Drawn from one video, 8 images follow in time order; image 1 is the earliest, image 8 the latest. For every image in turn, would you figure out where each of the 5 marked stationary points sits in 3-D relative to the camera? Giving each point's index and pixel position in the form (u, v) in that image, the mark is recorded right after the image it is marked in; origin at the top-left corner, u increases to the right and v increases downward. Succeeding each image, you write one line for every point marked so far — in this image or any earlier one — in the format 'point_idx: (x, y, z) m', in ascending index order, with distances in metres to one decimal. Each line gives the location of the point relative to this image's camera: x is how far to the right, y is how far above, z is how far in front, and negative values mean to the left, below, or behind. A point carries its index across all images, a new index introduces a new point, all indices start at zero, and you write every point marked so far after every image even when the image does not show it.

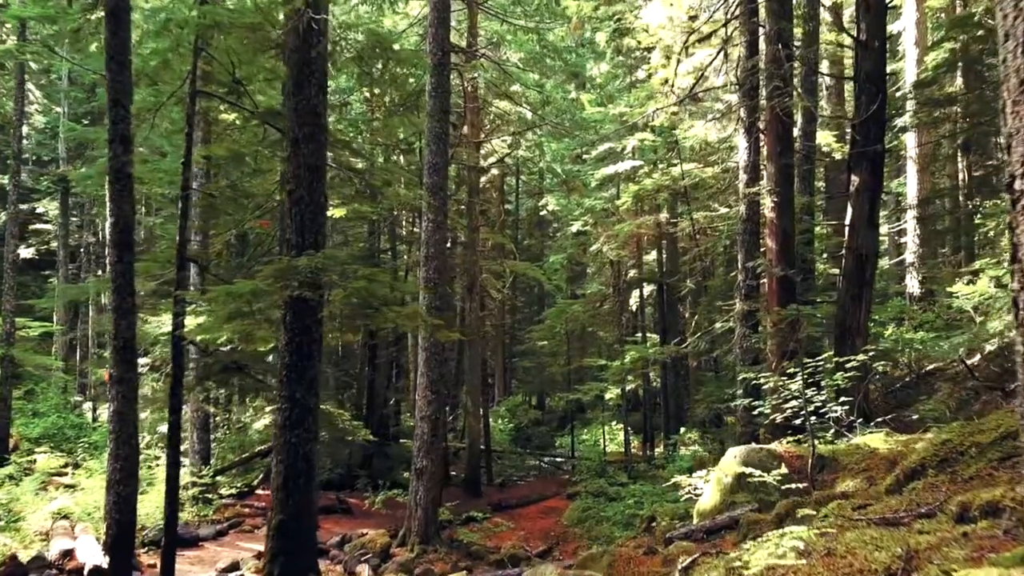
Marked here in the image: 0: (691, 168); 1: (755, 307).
0: (+3.8, +2.6, +18.1) m
1: (+3.4, -0.3, +11.8) m
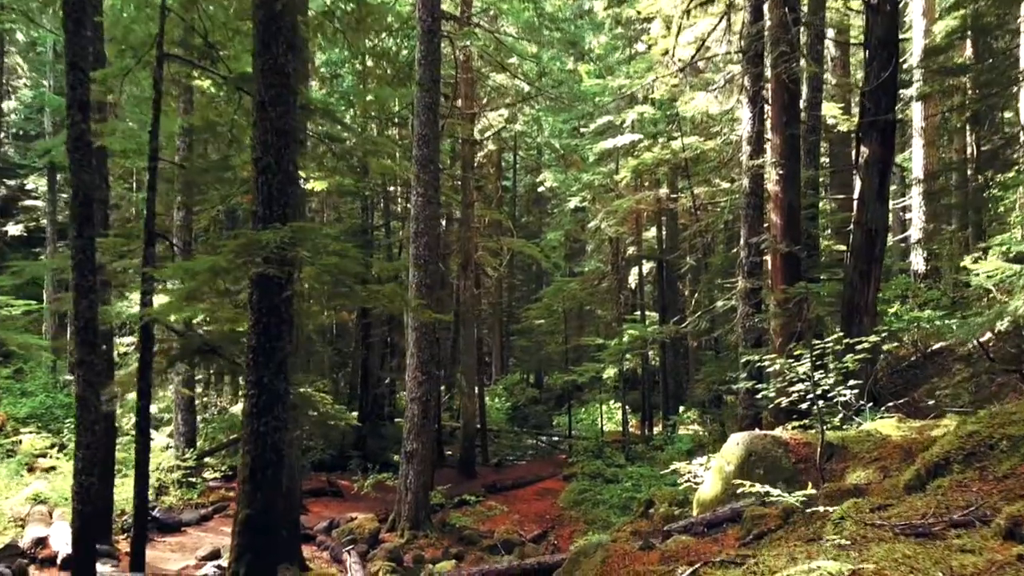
0: (+3.7, +3.0, +17.5) m
1: (+3.3, 0.0, +11.3) m
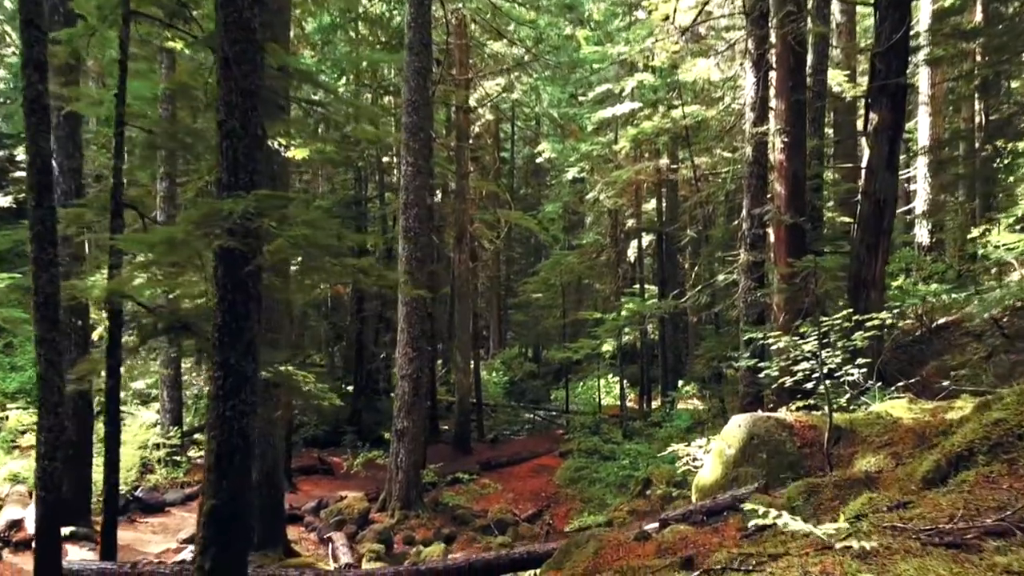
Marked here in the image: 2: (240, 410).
0: (+3.6, +3.6, +17.0) m
1: (+3.2, +0.4, +10.9) m
2: (-1.7, -0.8, +5.4) m
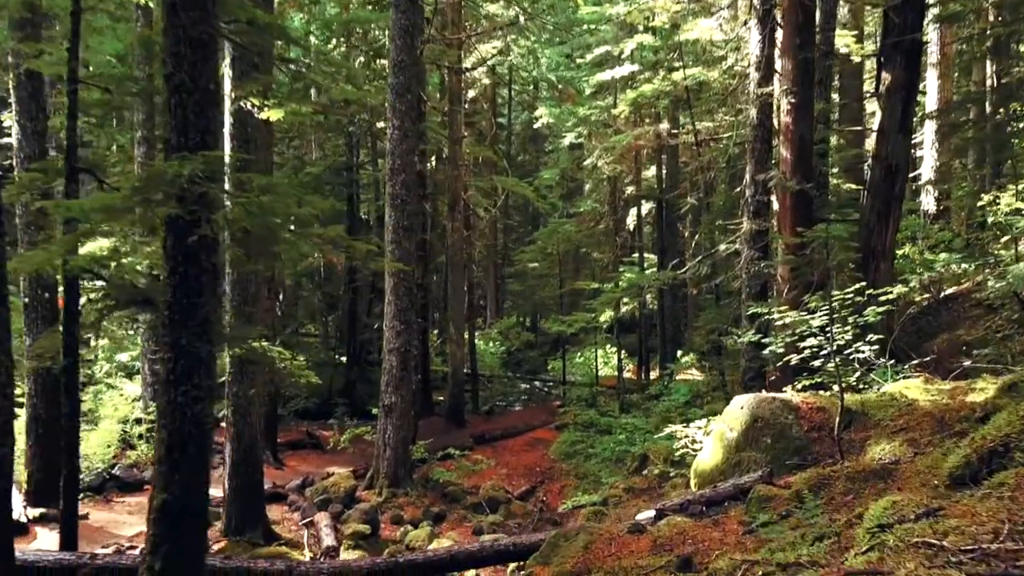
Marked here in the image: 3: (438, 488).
0: (+3.5, +4.2, +16.3) m
1: (+3.1, +0.7, +10.4) m
2: (-1.8, -0.6, +4.9) m
3: (-1.1, -2.9, +12.5) m
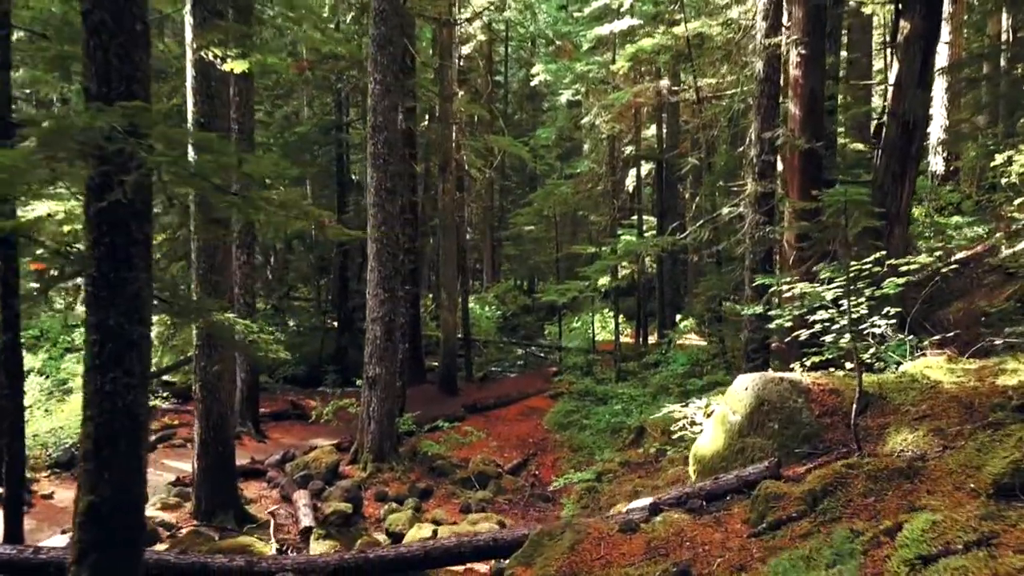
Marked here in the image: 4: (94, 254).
0: (+3.4, +4.8, +15.5) m
1: (+3.0, +1.1, +9.7) m
2: (-2.0, -0.5, +4.3) m
3: (-1.2, -2.5, +12.0) m
4: (-2.1, +0.2, +4.2) m
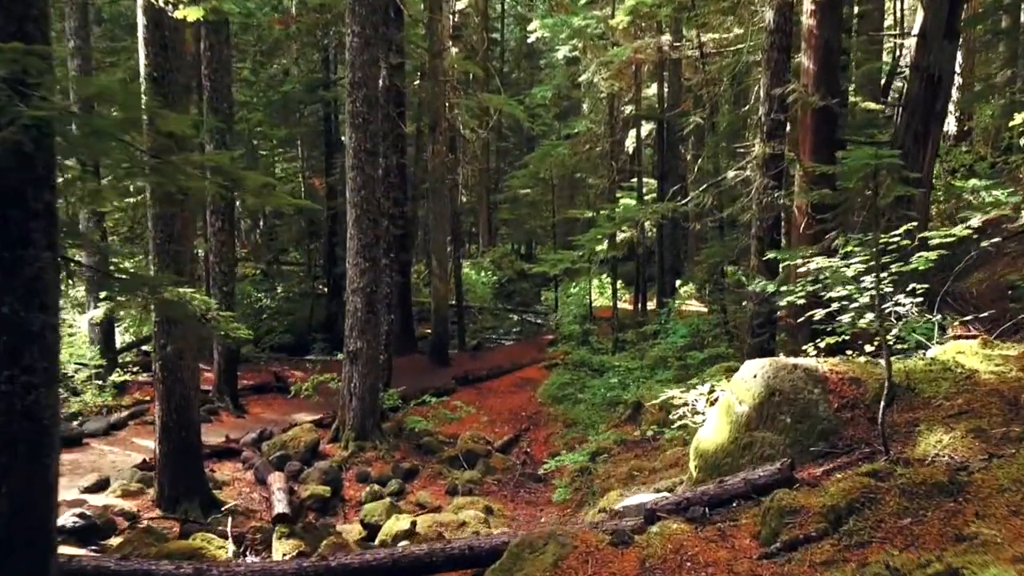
0: (+3.3, +5.4, +14.6) m
1: (+2.9, +1.5, +9.0) m
2: (-2.1, -0.4, +3.6) m
3: (-1.4, -2.0, +11.4) m
4: (-2.2, +0.2, +3.5) m
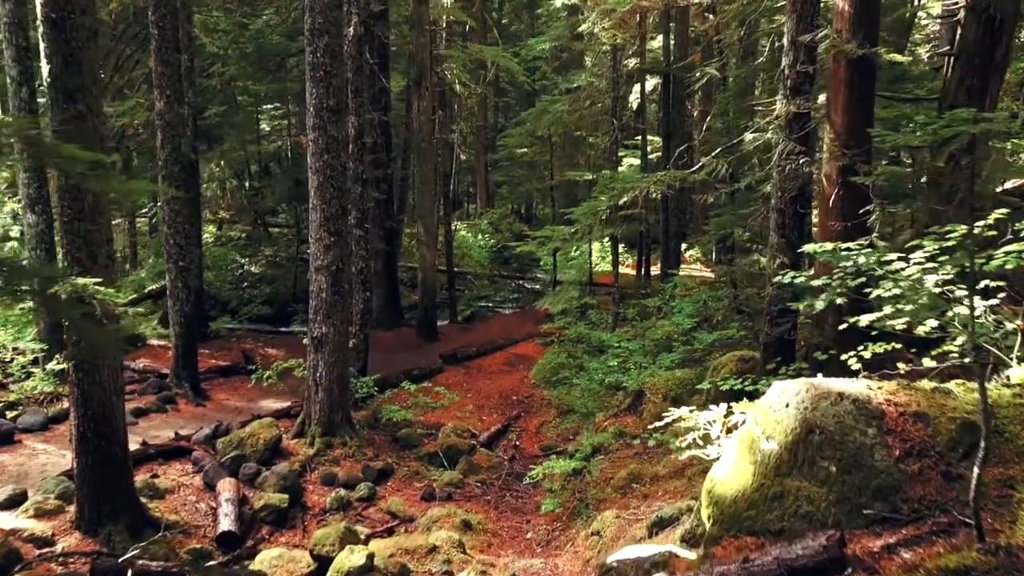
0: (+3.1, +5.9, +13.1) m
1: (+2.7, +1.6, +7.7) m
2: (-2.3, -0.5, +2.4) m
3: (-1.5, -1.7, +10.3) m
4: (-2.4, +0.1, +2.3) m
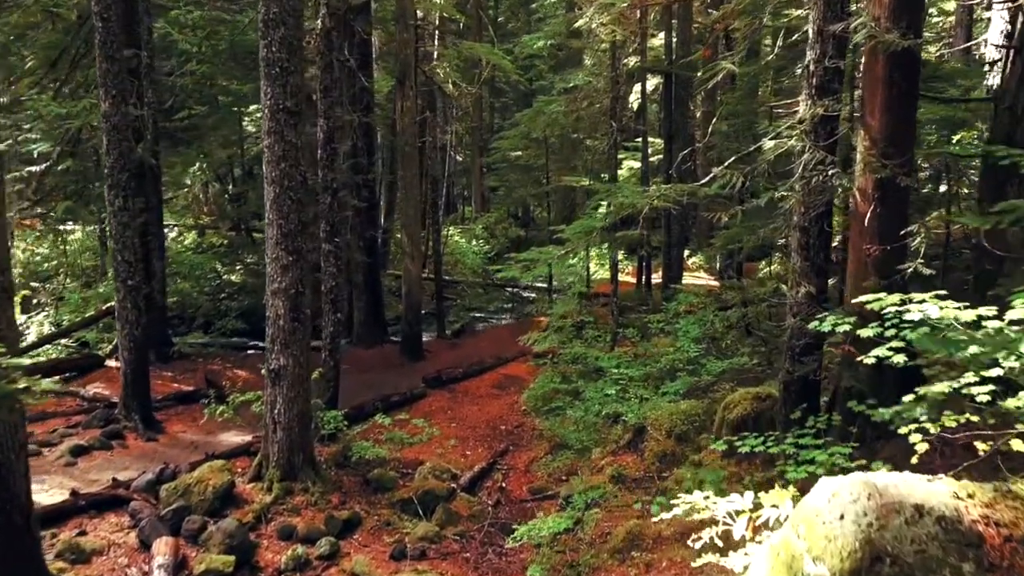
0: (+3.0, +5.6, +12.0) m
1: (+2.5, +1.4, +6.6) m
2: (-2.4, -0.8, +1.3) m
3: (-1.7, -2.0, +9.2) m
4: (-2.6, -0.1, +1.2) m
